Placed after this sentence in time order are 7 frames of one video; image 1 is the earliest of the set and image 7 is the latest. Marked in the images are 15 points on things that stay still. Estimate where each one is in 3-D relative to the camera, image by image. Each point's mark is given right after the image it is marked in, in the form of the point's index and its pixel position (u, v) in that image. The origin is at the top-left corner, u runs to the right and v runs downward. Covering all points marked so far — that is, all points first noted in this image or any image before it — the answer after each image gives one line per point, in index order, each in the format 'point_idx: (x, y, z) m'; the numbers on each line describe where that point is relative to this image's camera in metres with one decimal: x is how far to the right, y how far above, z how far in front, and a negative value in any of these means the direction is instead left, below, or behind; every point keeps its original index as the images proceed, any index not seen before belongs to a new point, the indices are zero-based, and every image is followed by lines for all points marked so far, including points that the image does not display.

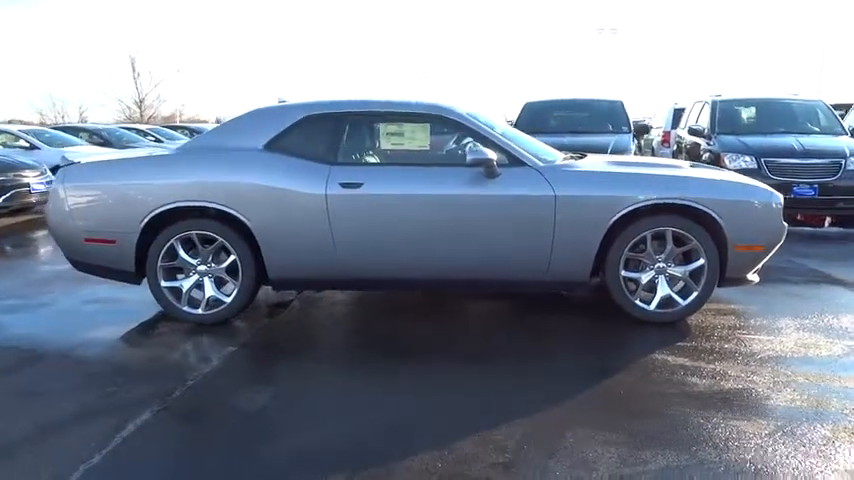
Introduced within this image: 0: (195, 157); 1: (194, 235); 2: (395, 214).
0: (-1.8, +0.7, +5.6) m
1: (-1.9, 0.0, +5.6) m
2: (-0.2, +0.2, +5.4) m
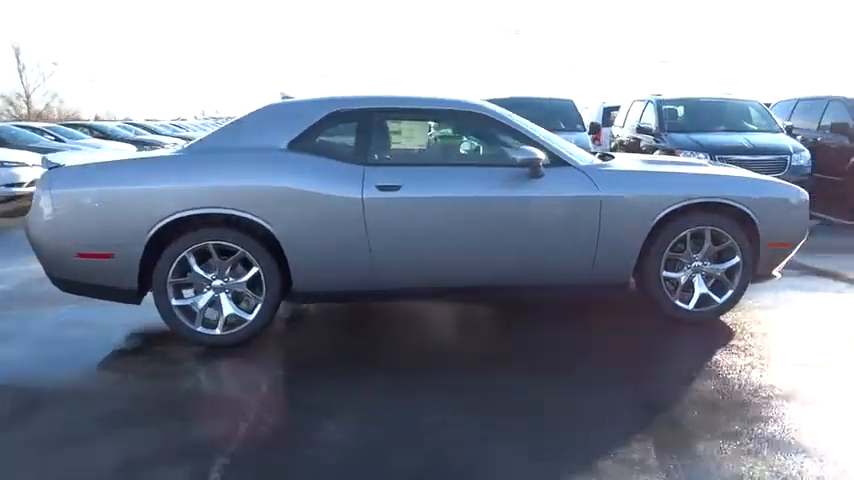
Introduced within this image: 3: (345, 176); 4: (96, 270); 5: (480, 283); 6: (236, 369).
0: (-1.5, +0.6, +5.0) m
1: (-1.6, 0.0, +5.0) m
2: (+0.1, +0.1, +5.1) m
3: (-0.6, +0.5, +5.0) m
4: (-2.4, -0.2, +5.0) m
5: (+0.5, -0.3, +5.3) m
6: (-1.3, -1.0, +4.9) m
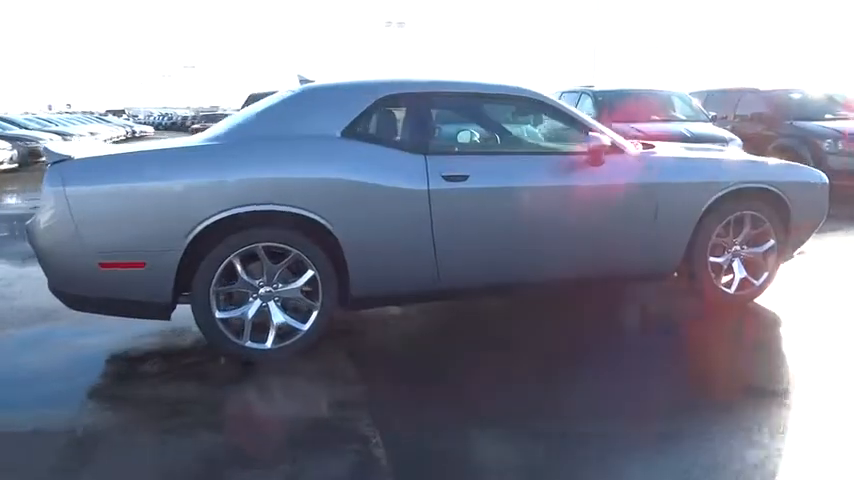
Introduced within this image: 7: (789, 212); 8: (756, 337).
0: (-1.1, +0.6, +4.4) m
1: (-1.1, -0.1, +4.4) m
2: (+0.6, +0.2, +4.8) m
3: (-0.1, +0.5, +4.6) m
4: (-1.8, -0.3, +4.2) m
5: (+0.9, -0.3, +5.1) m
6: (-0.8, -1.0, +4.4) m
7: (+3.0, +0.2, +5.6) m
8: (+2.5, -0.7, +5.2) m
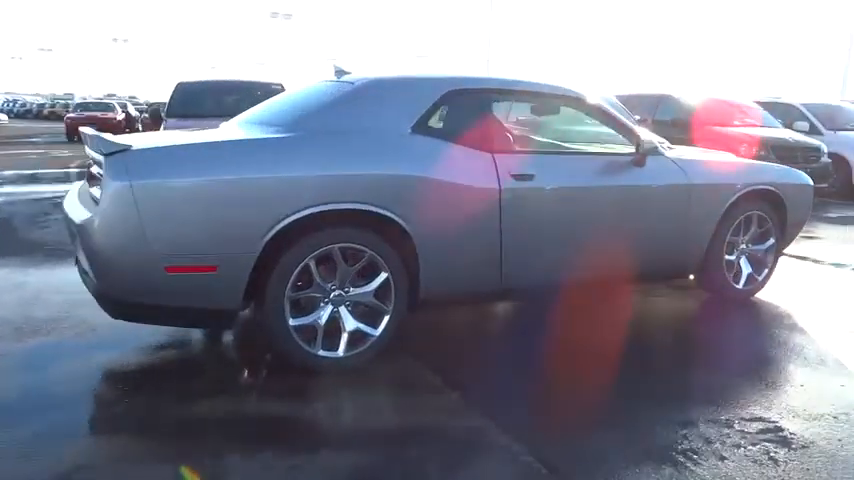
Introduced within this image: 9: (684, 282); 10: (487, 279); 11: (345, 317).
0: (-0.6, +0.6, +4.1) m
1: (-0.6, -0.1, +4.1) m
2: (+0.9, +0.2, +4.8) m
3: (+0.3, +0.5, +4.5) m
4: (-1.3, -0.3, +3.8) m
5: (+1.2, -0.3, +5.1) m
6: (-0.3, -1.0, +4.1) m
7: (+3.2, +0.2, +6.1) m
8: (+2.8, -0.7, +5.6) m
9: (+2.4, -0.4, +6.6) m
10: (+0.4, -0.3, +4.6) m
11: (-0.5, -0.5, +4.2) m
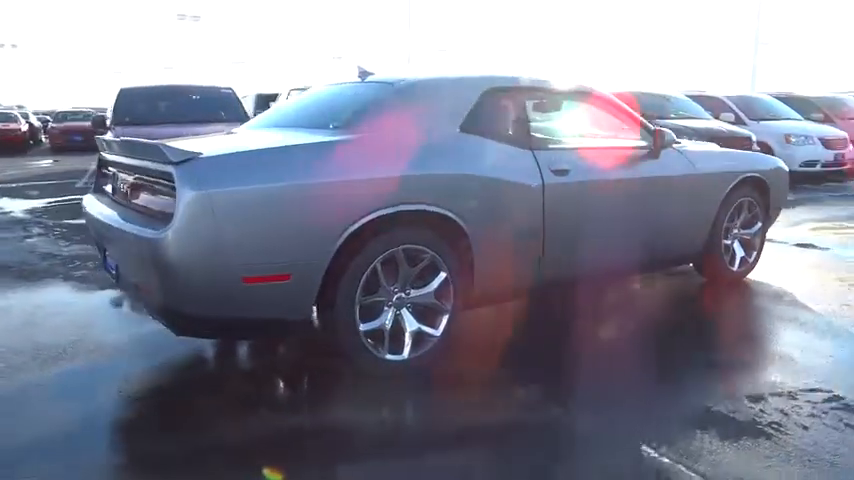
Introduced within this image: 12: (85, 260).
0: (-0.2, +0.6, +4.1) m
1: (-0.2, -0.1, +4.0) m
2: (+1.2, +0.3, +4.9) m
3: (+0.6, +0.5, +4.5) m
4: (-0.9, -0.3, +3.6) m
5: (+1.4, -0.2, +5.3) m
6: (+0.1, -1.0, +4.1) m
7: (+3.2, +0.4, +6.5) m
8: (+3.0, -0.5, +6.0) m
9: (+2.5, -0.3, +6.9) m
10: (+0.7, -0.2, +4.7) m
11: (-0.1, -0.5, +4.1) m
12: (-3.8, -0.2, +7.7) m
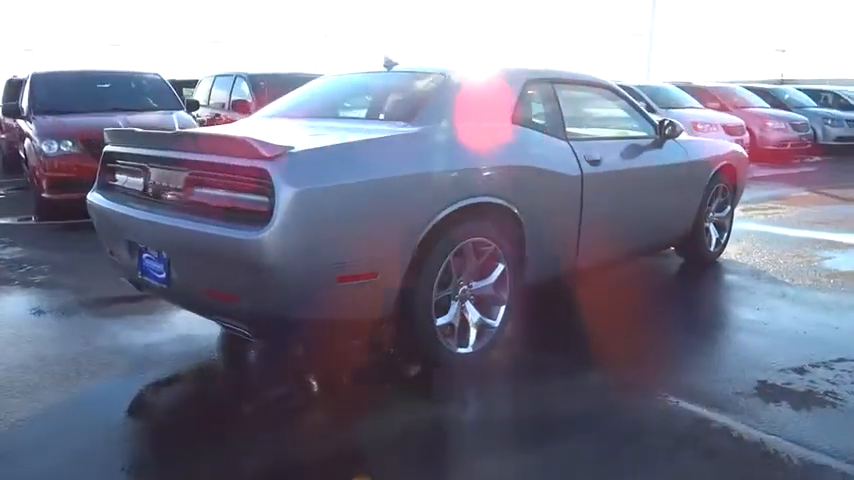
0: (+0.1, +0.6, +4.0) m
1: (+0.2, 0.0, +4.0) m
2: (+1.4, +0.4, +5.1) m
3: (+0.9, +0.6, +4.6) m
4: (-0.4, -0.3, +3.5) m
5: (+1.6, -0.1, +5.5) m
6: (+0.5, -0.9, +4.2) m
7: (+3.1, +0.6, +7.0) m
8: (+3.0, -0.4, +6.4) m
9: (+2.4, -0.1, +7.3) m
10: (+1.0, -0.2, +4.8) m
11: (+0.3, -0.4, +4.1) m
12: (-4.0, -0.2, +7.0) m
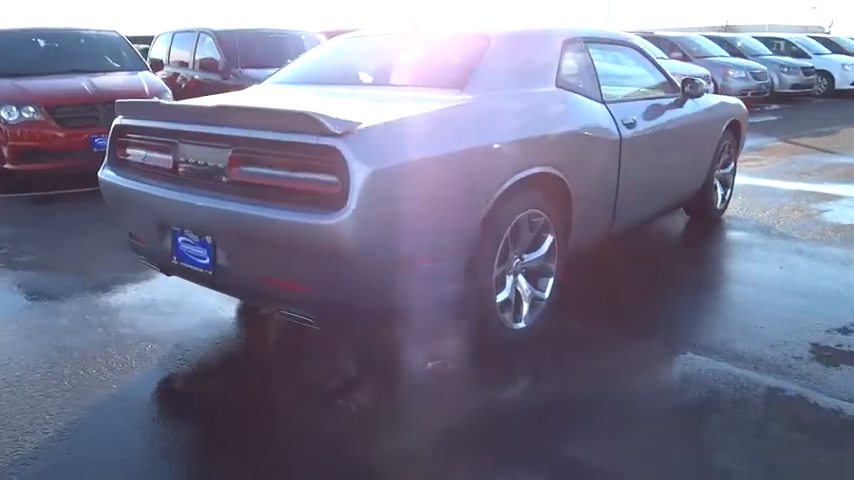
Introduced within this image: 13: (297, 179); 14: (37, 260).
0: (+0.4, +0.8, +3.8) m
1: (+0.5, +0.1, +3.8) m
2: (+1.6, +0.6, +5.0) m
3: (+1.1, +0.8, +4.5) m
4: (-0.1, -0.2, +3.3) m
5: (+1.8, +0.2, +5.4) m
6: (+0.8, -0.7, +4.1) m
7: (+3.2, +1.0, +7.0) m
8: (+3.1, 0.0, +6.5) m
9: (+2.4, +0.3, +7.3) m
10: (+1.2, +0.1, +4.7) m
11: (+0.6, -0.3, +4.0) m
12: (-3.9, 0.0, +6.5) m
13: (-0.7, +0.3, +3.4) m
14: (-3.4, -0.2, +6.0) m
